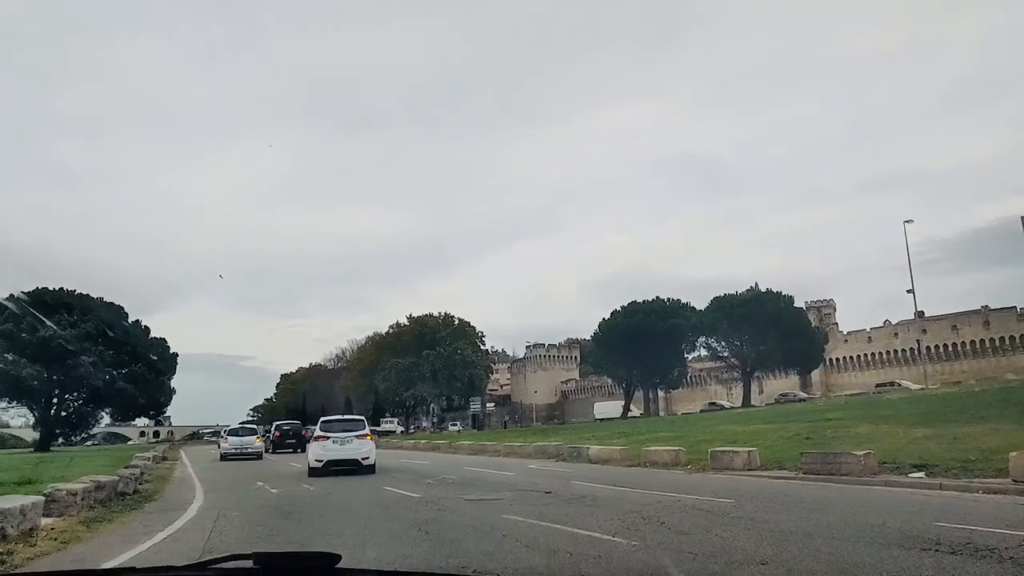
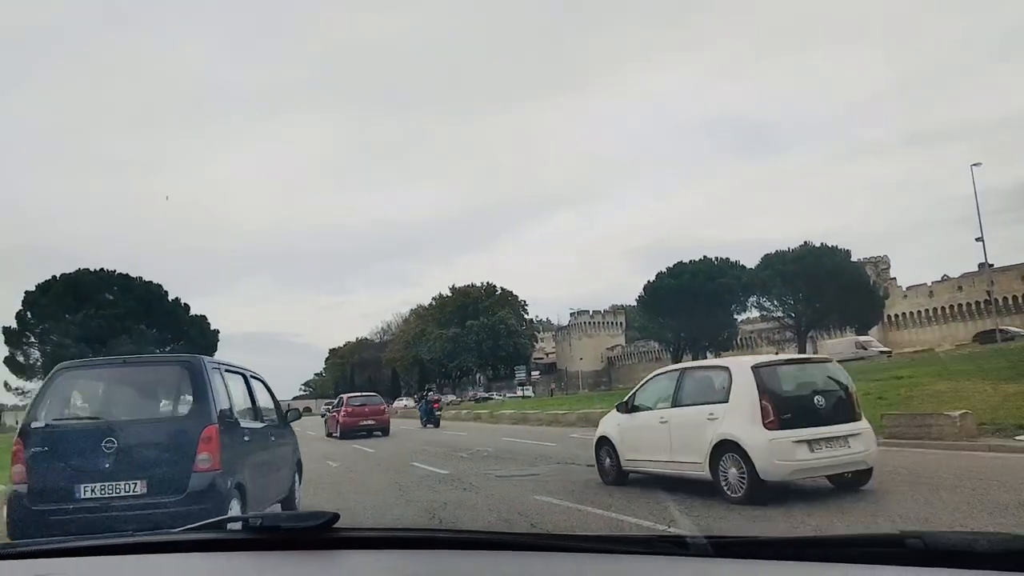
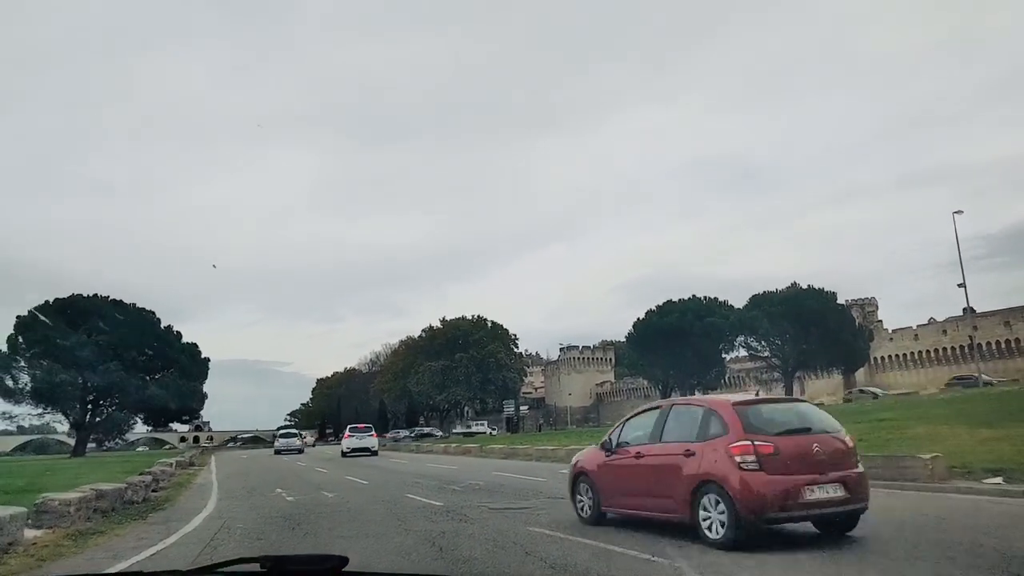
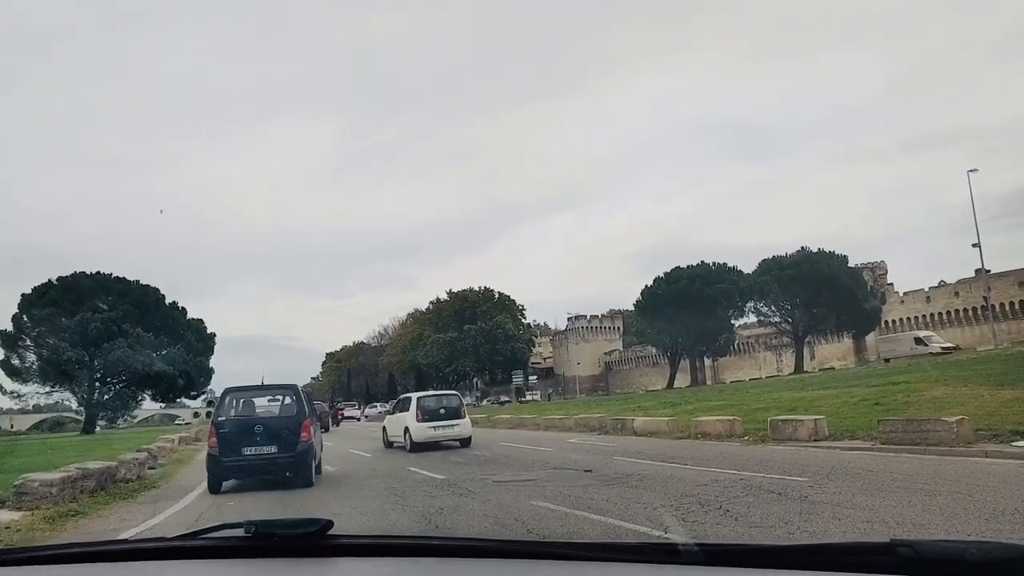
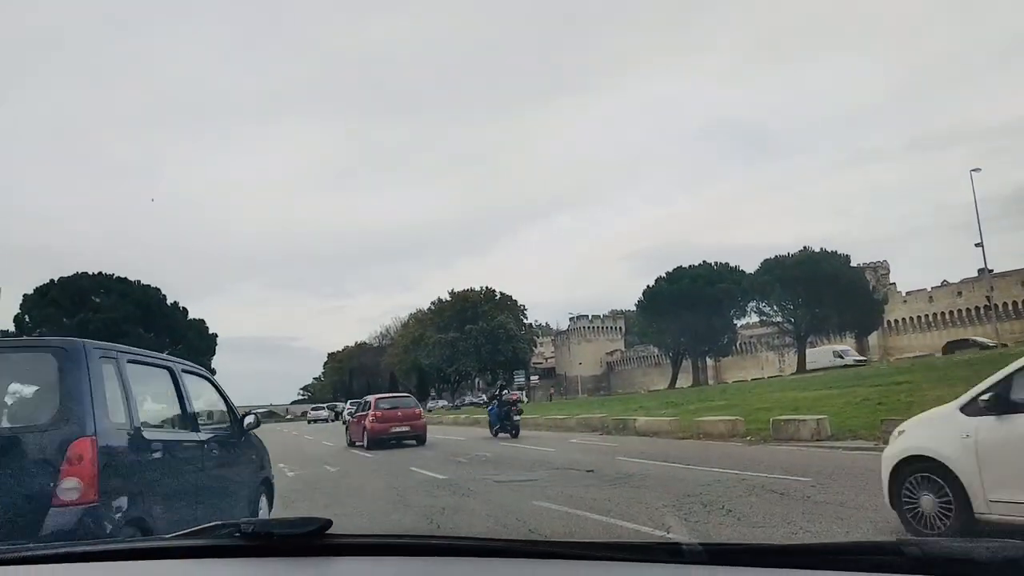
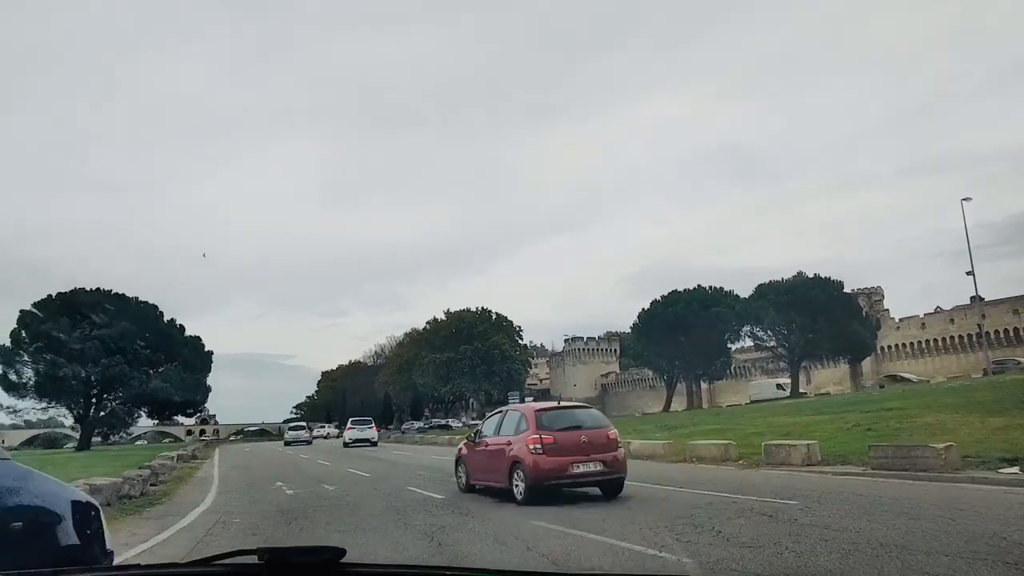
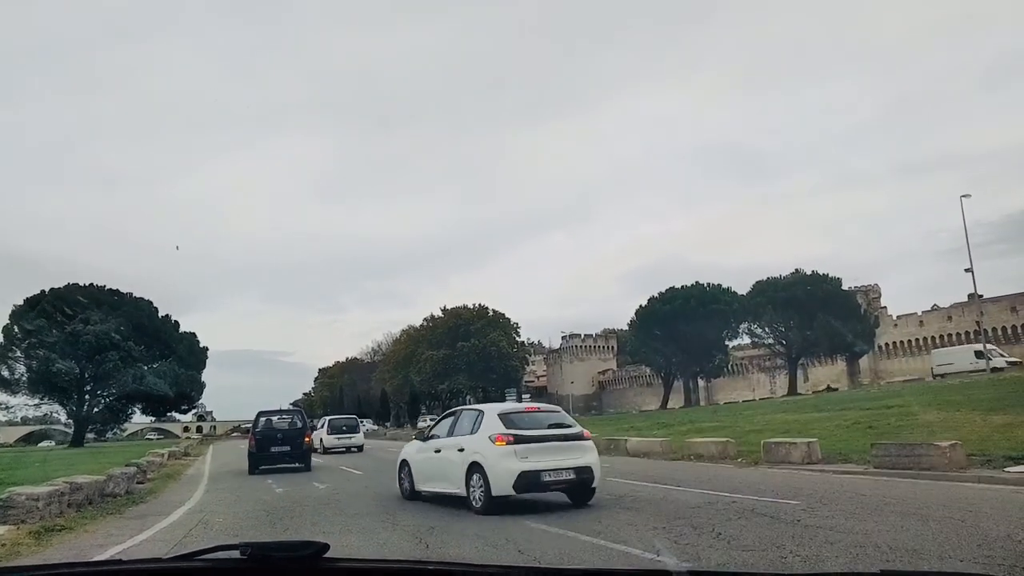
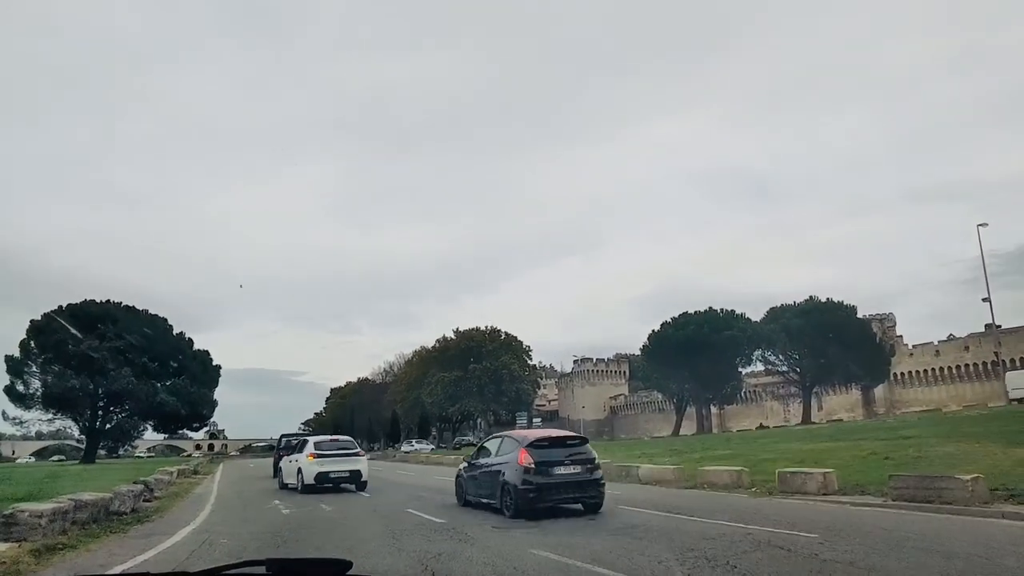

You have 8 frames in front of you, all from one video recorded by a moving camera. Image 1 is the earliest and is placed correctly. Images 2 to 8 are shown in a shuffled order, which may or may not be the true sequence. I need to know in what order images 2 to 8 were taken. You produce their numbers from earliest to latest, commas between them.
3, 6, 5, 2, 4, 7, 8
